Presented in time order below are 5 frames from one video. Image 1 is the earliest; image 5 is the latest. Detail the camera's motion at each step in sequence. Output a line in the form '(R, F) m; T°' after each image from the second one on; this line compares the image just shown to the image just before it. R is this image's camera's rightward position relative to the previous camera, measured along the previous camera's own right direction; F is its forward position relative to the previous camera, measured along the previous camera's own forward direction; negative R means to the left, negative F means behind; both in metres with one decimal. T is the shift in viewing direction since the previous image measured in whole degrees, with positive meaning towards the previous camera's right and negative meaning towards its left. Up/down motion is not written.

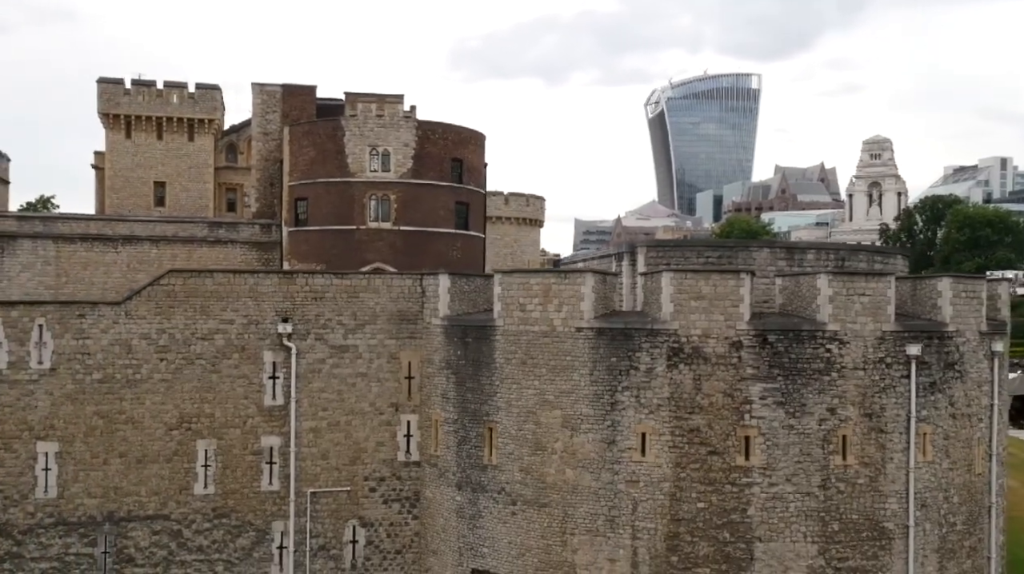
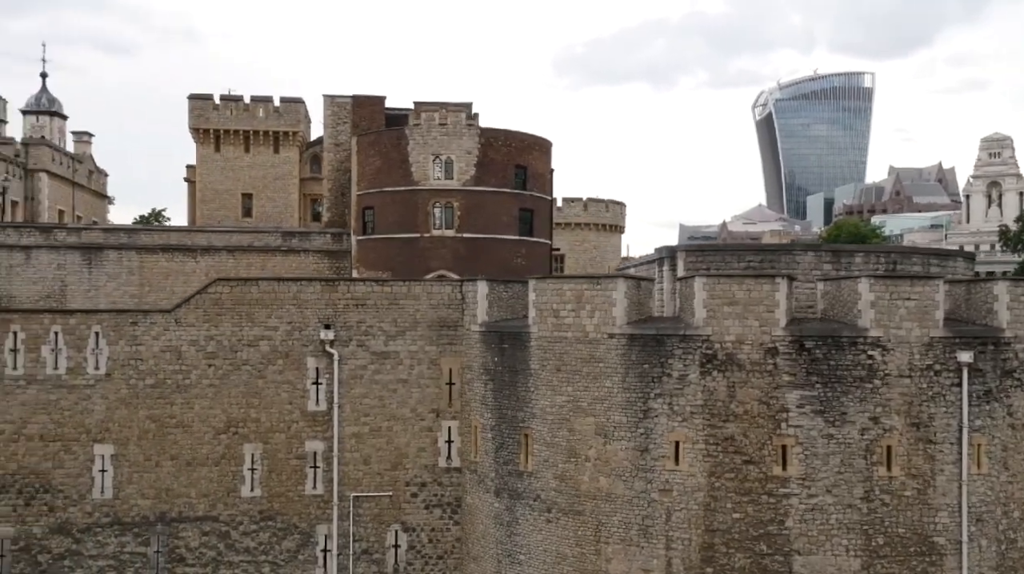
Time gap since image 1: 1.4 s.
(+1.8, +0.2) m; -6°
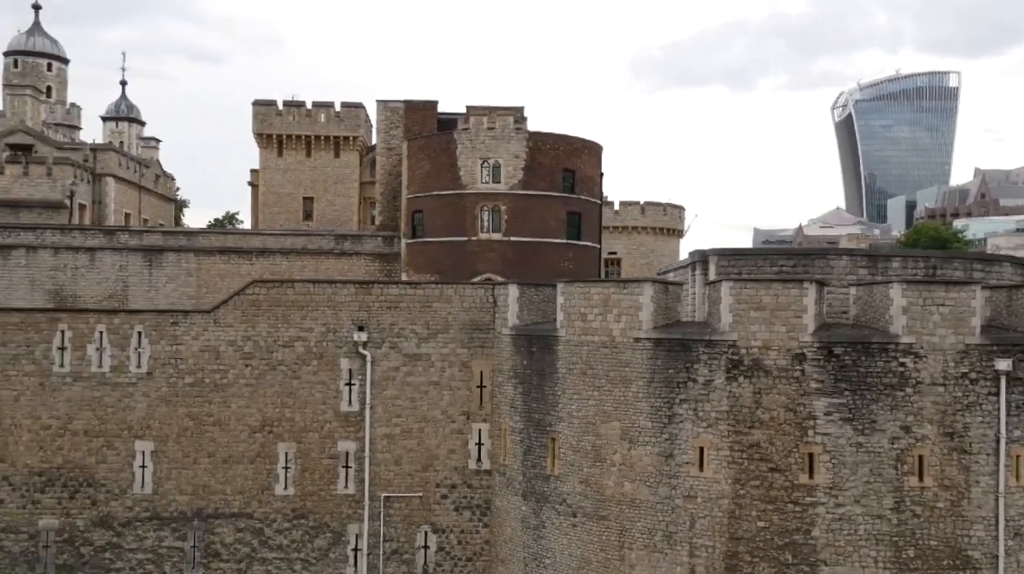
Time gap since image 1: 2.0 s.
(+1.1, 0.0) m; -4°
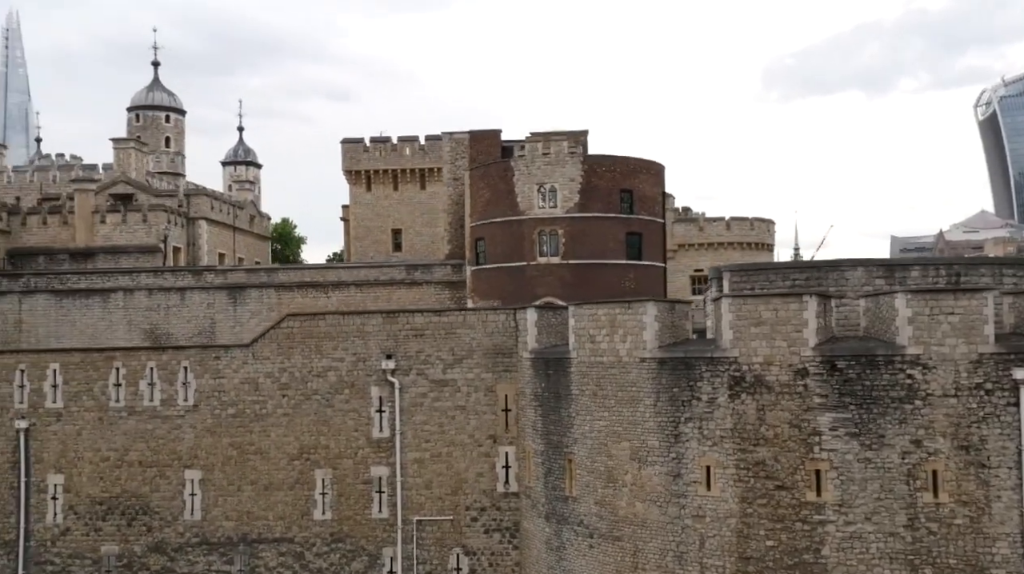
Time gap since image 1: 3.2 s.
(+3.1, -0.2) m; -8°
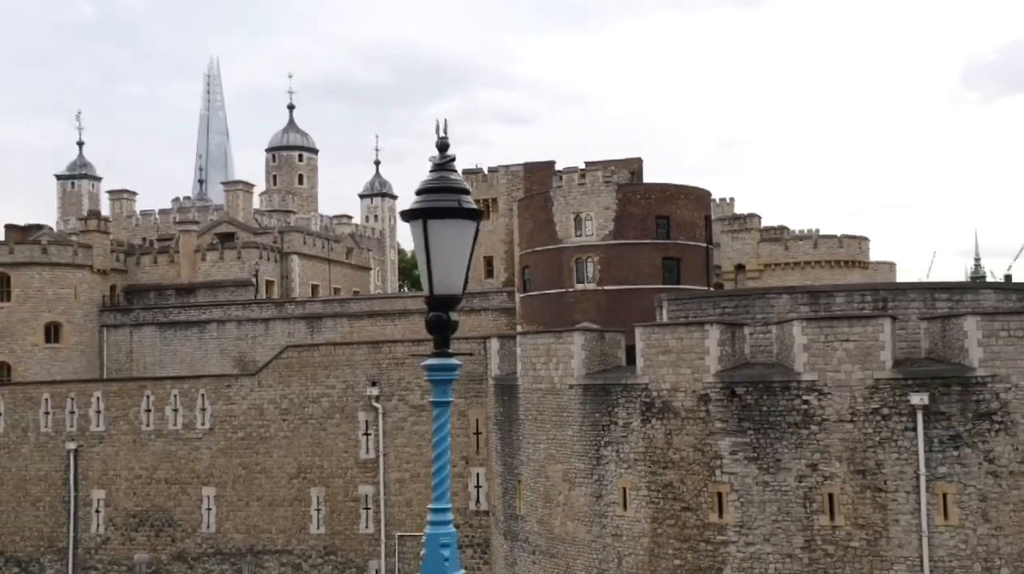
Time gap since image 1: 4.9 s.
(+5.9, -1.1) m; -10°
